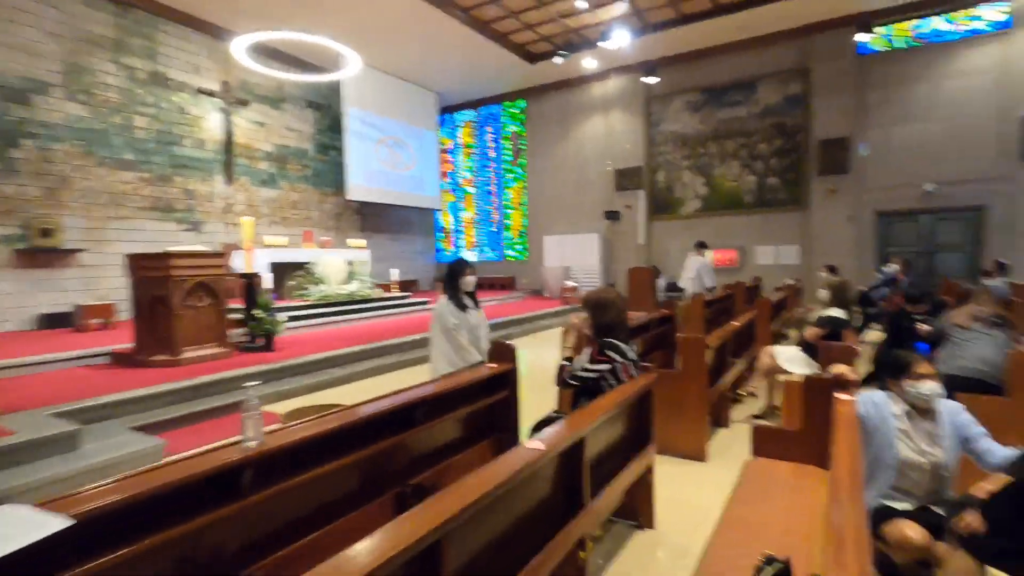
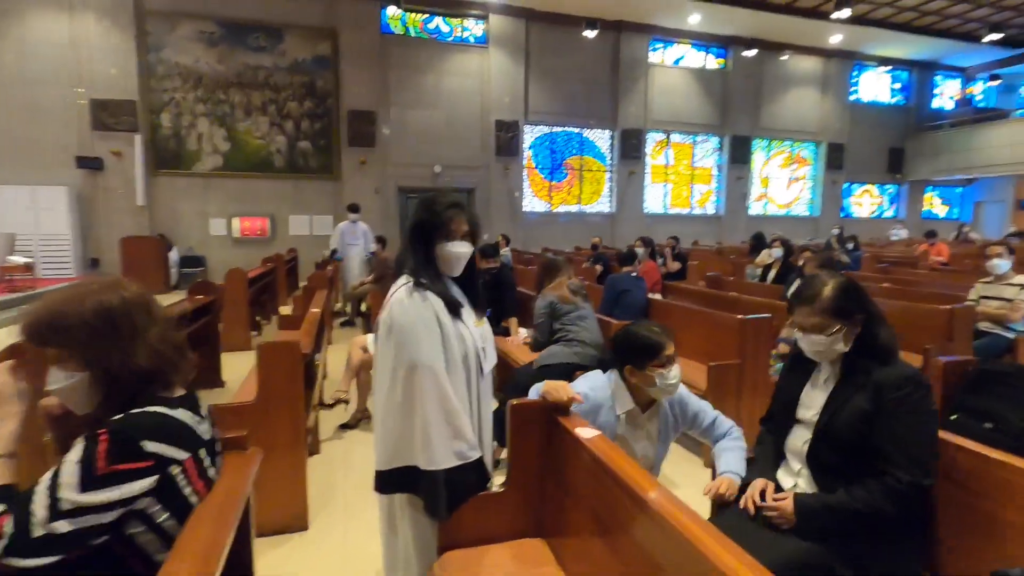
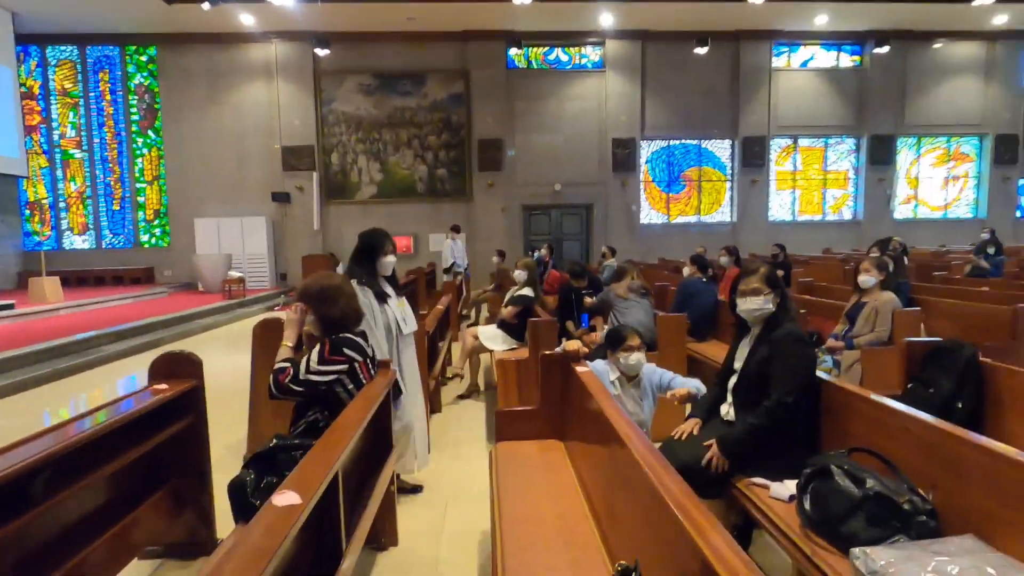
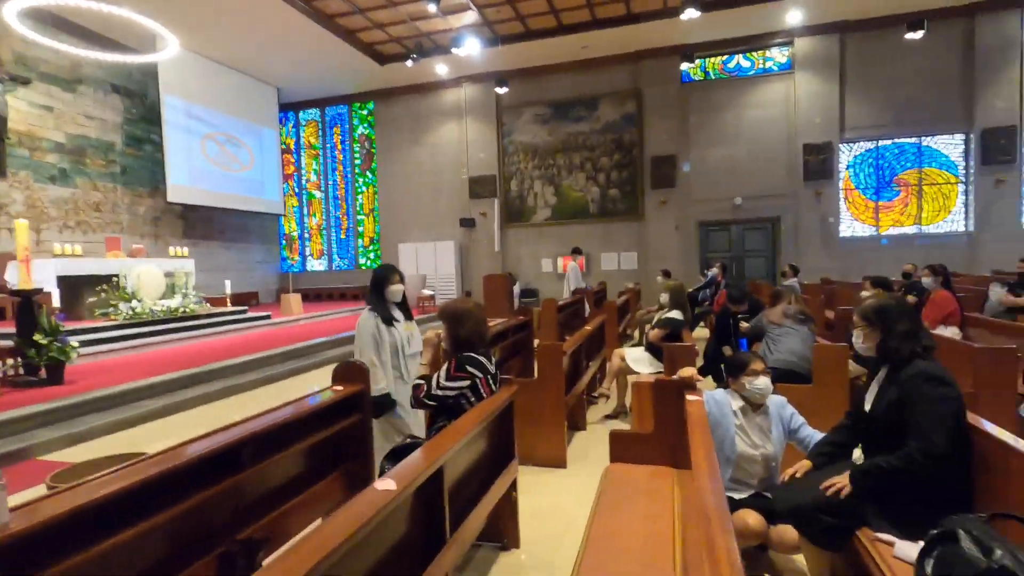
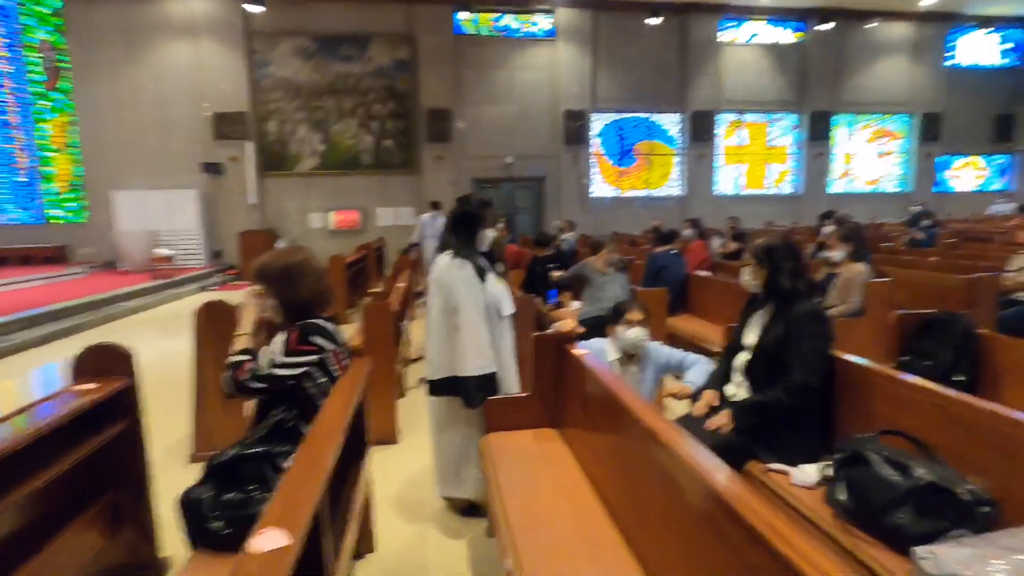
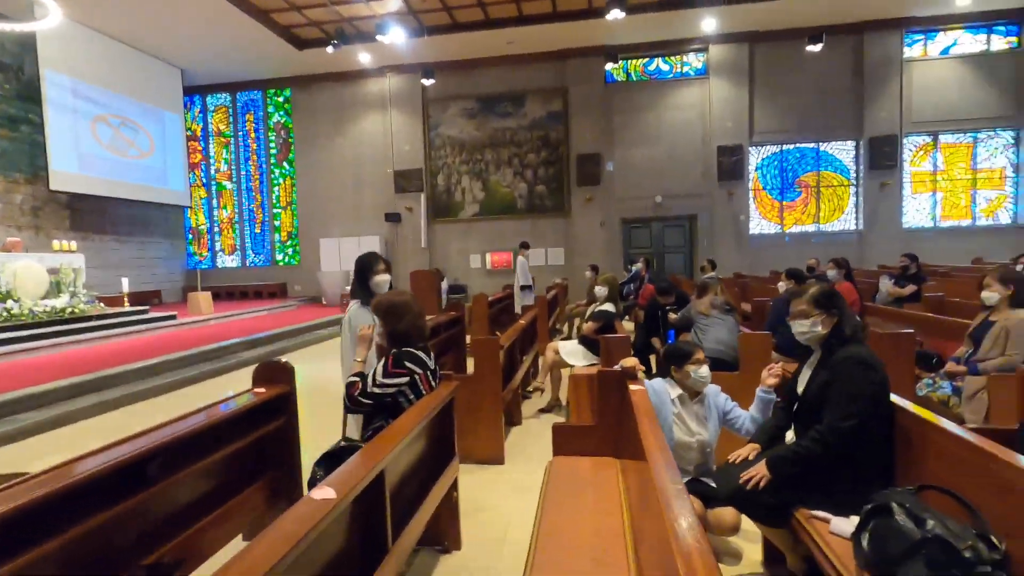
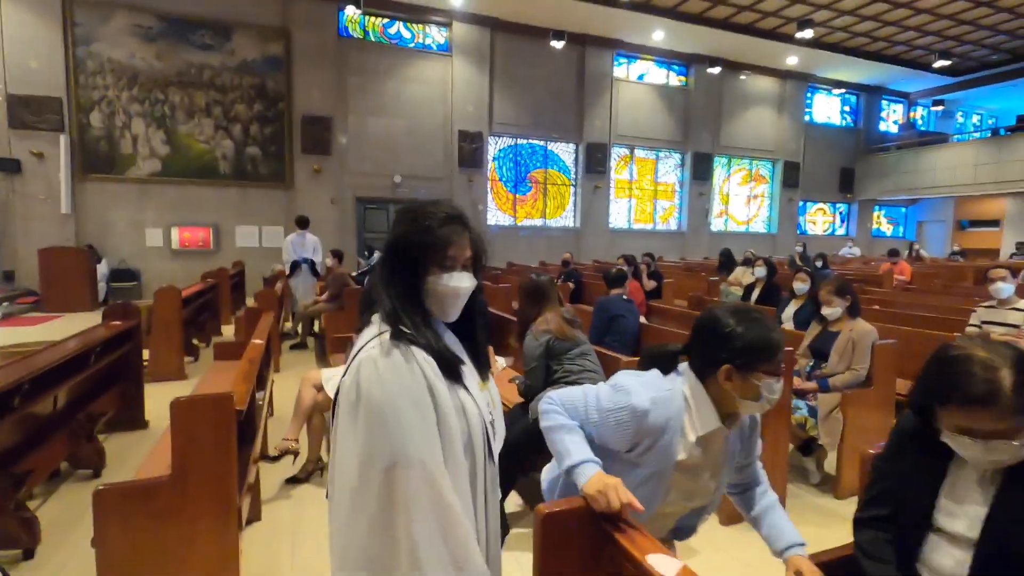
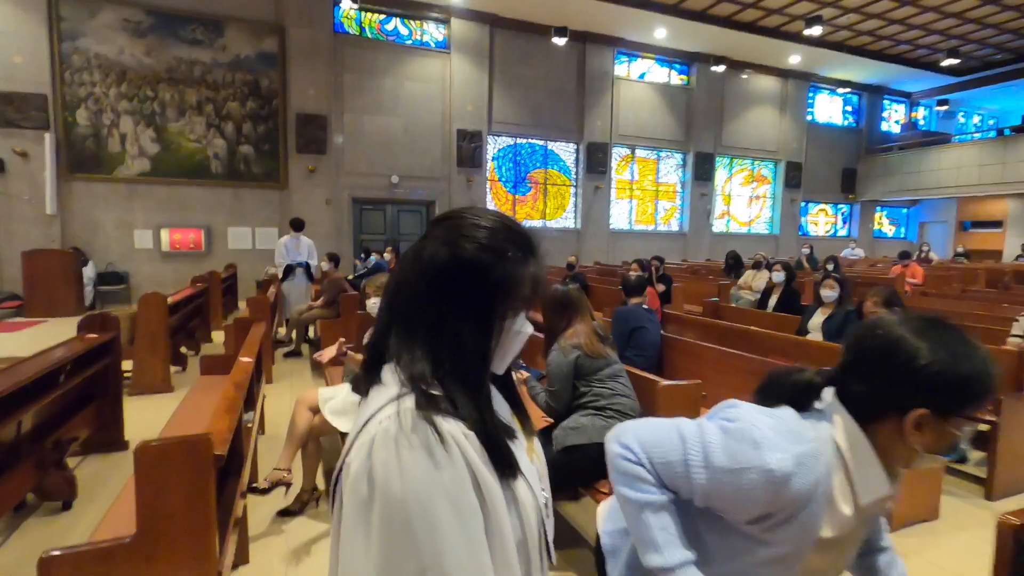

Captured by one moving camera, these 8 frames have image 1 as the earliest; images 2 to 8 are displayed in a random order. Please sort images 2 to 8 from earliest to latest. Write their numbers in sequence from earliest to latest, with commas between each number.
4, 6, 3, 5, 2, 7, 8
